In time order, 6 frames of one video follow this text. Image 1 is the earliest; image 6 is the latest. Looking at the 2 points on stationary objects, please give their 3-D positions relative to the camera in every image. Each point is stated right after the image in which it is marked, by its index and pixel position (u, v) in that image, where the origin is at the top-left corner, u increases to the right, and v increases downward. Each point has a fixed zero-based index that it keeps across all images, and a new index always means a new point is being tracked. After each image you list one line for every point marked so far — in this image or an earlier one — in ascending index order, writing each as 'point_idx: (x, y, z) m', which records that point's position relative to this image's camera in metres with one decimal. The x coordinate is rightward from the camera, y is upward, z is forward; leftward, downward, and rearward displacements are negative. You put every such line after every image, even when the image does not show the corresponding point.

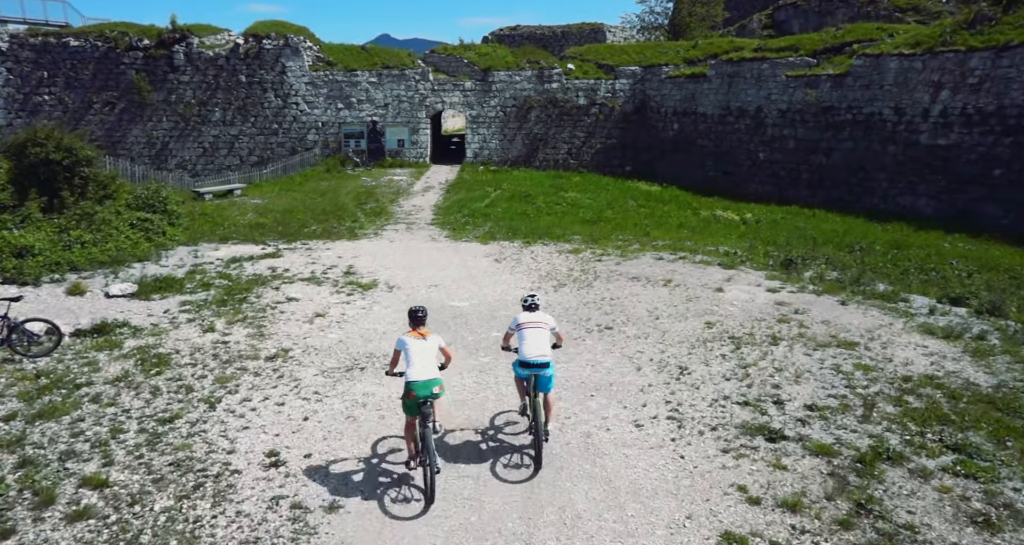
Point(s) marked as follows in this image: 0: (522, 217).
0: (+0.2, +1.2, +16.3) m
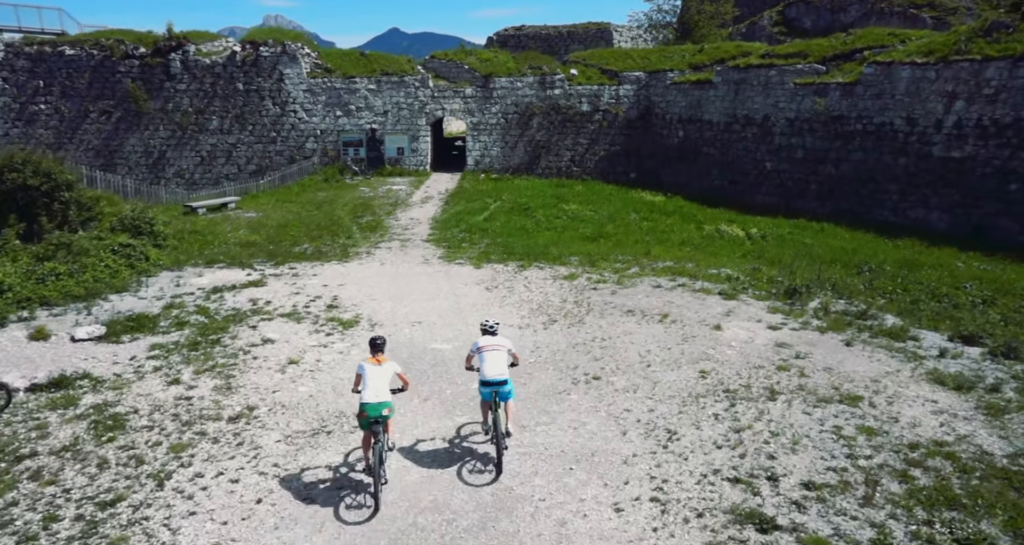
0: (+0.2, +0.8, +15.9) m
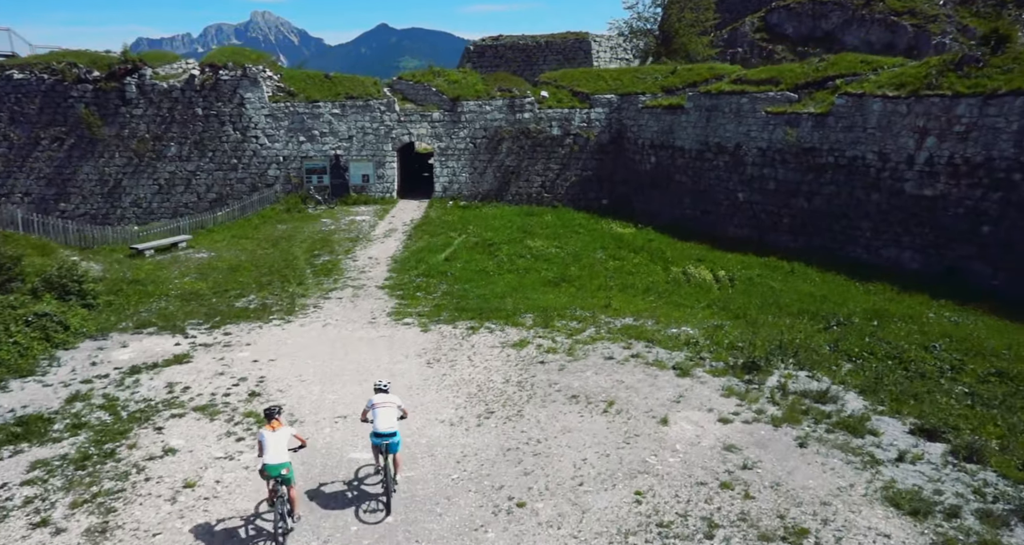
0: (-0.7, -0.1, +15.3) m
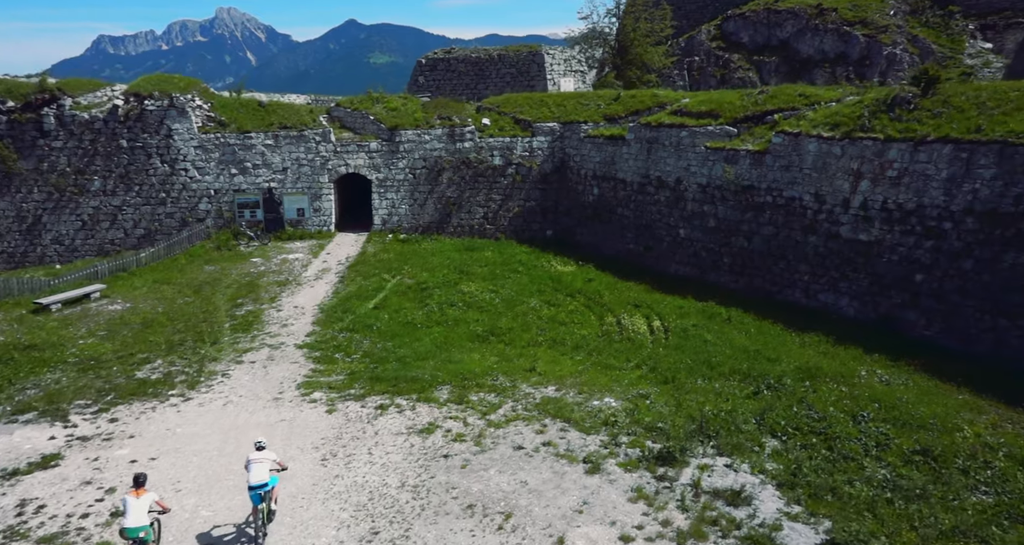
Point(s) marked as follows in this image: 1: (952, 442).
0: (-2.2, -1.2, +14.6) m
1: (+6.1, -2.4, +9.9) m
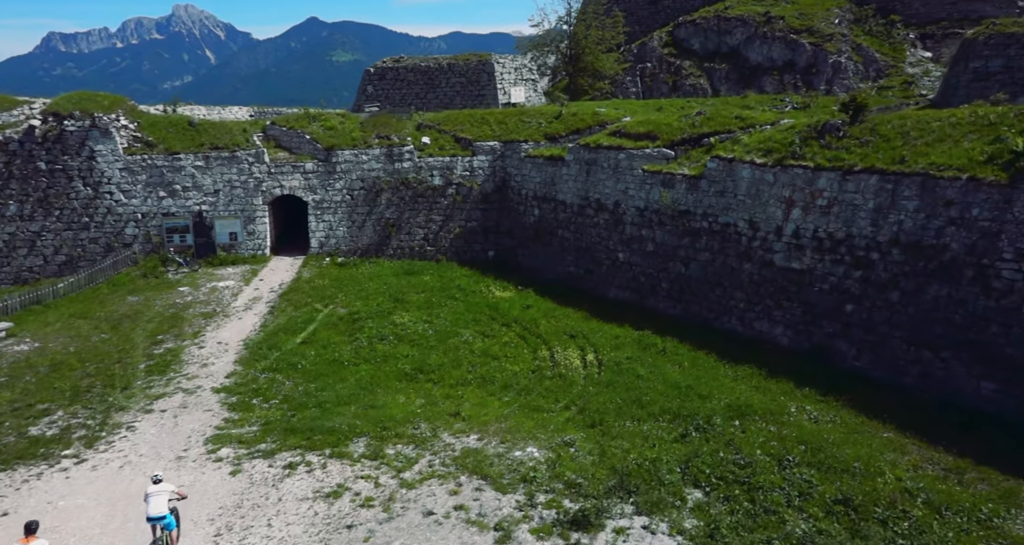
0: (-3.6, -2.0, +14.0) m
1: (+5.0, -3.0, +9.7) m
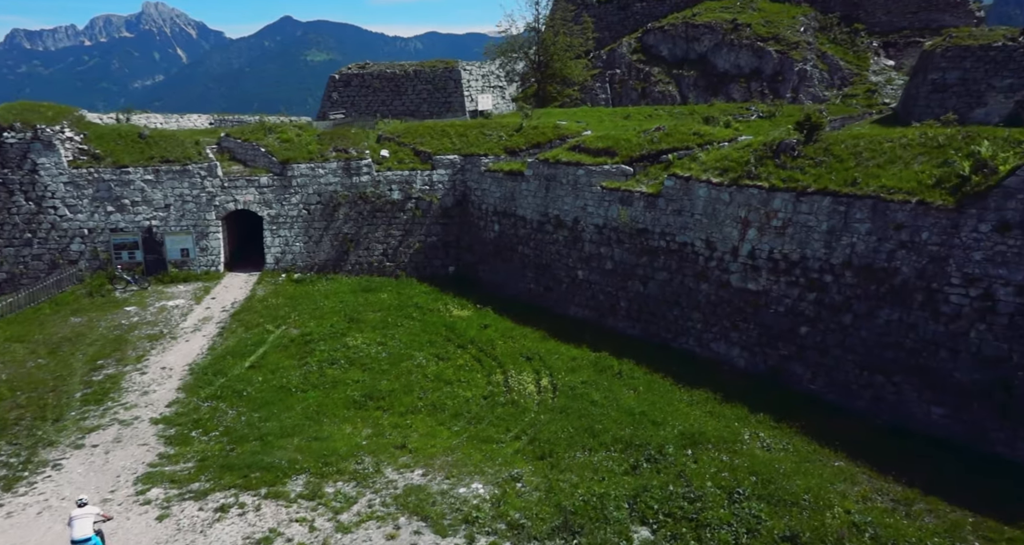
0: (-4.5, -2.4, +13.6) m
1: (+4.2, -3.4, +9.6) m
